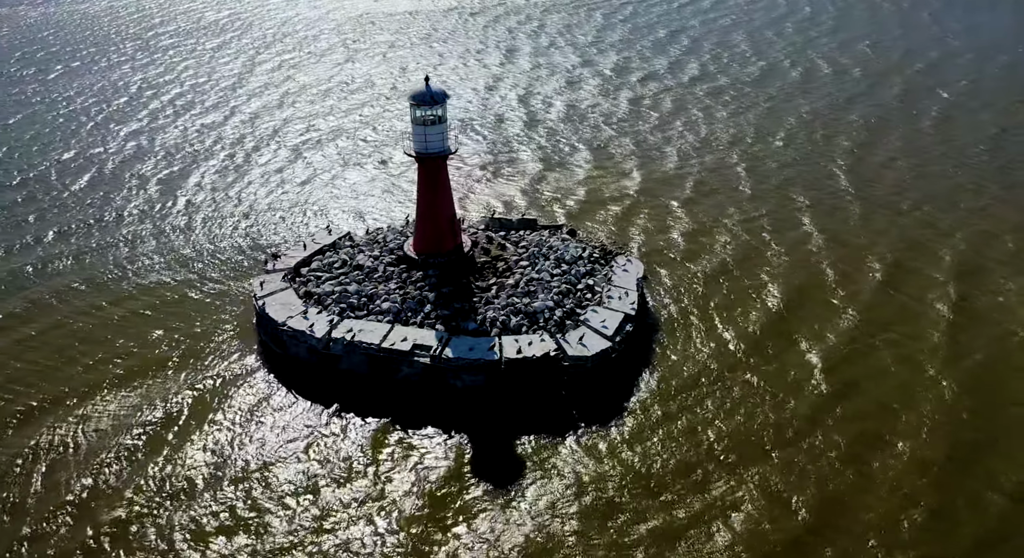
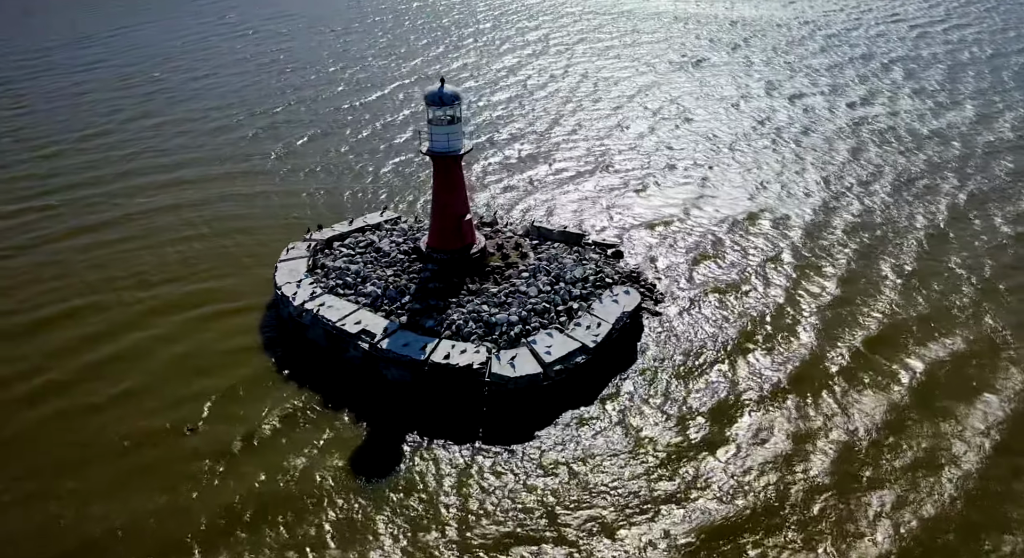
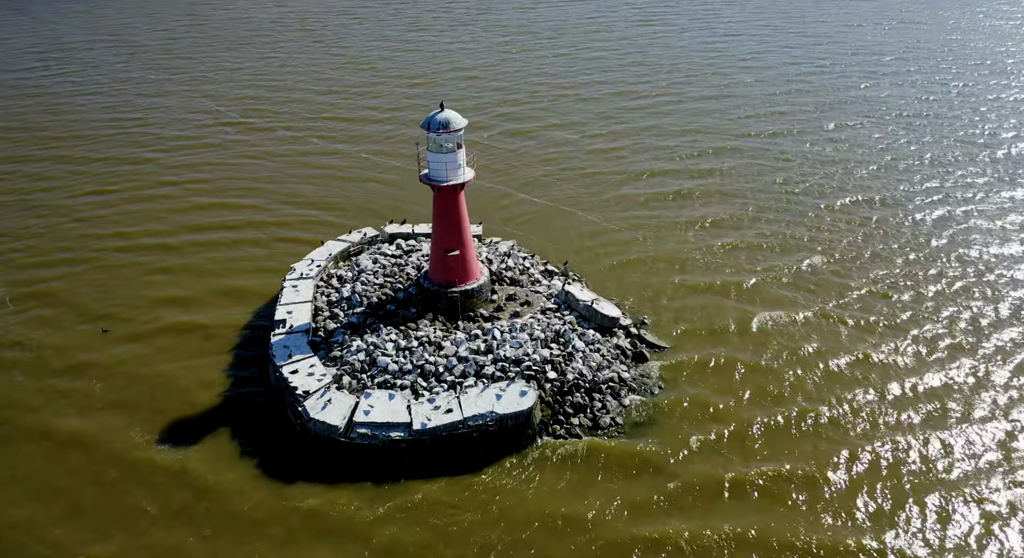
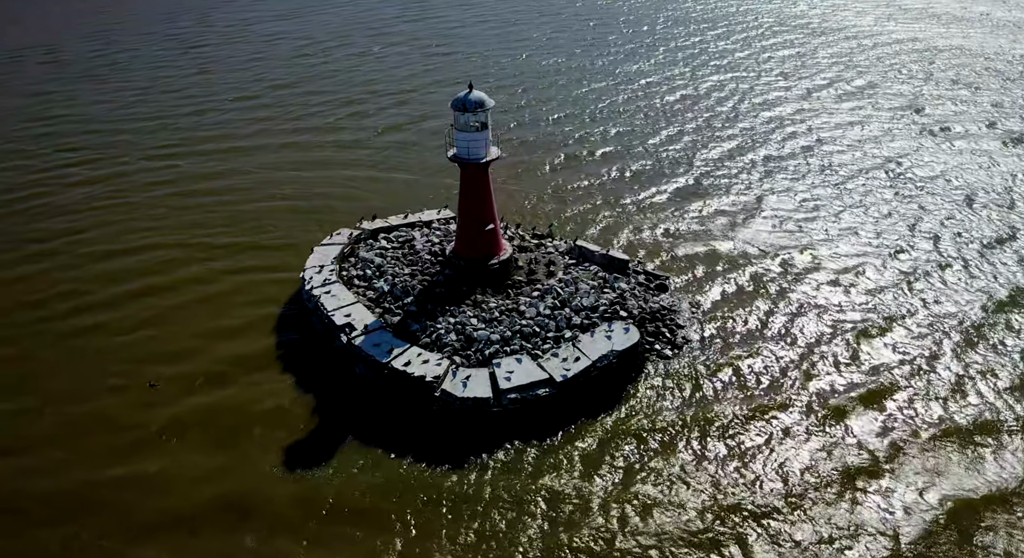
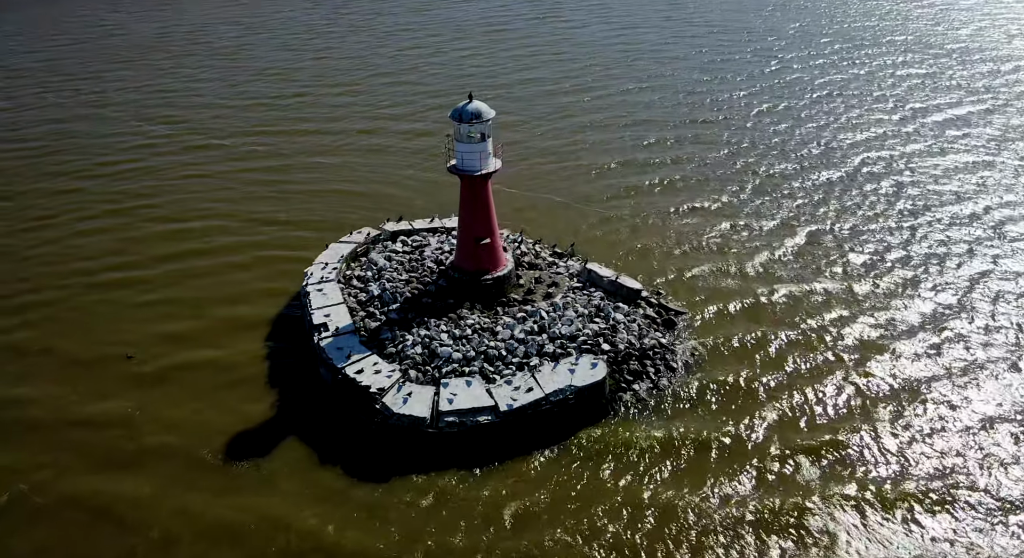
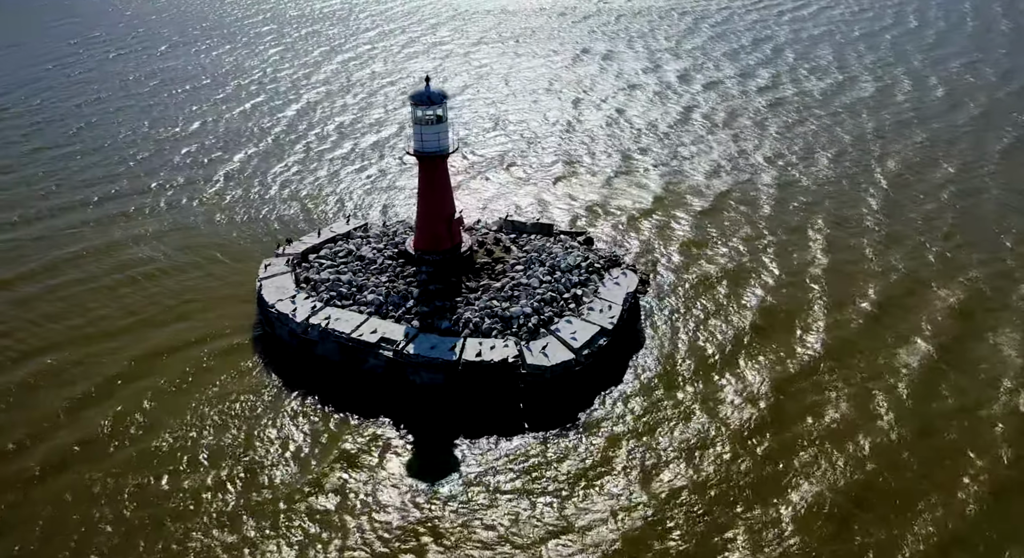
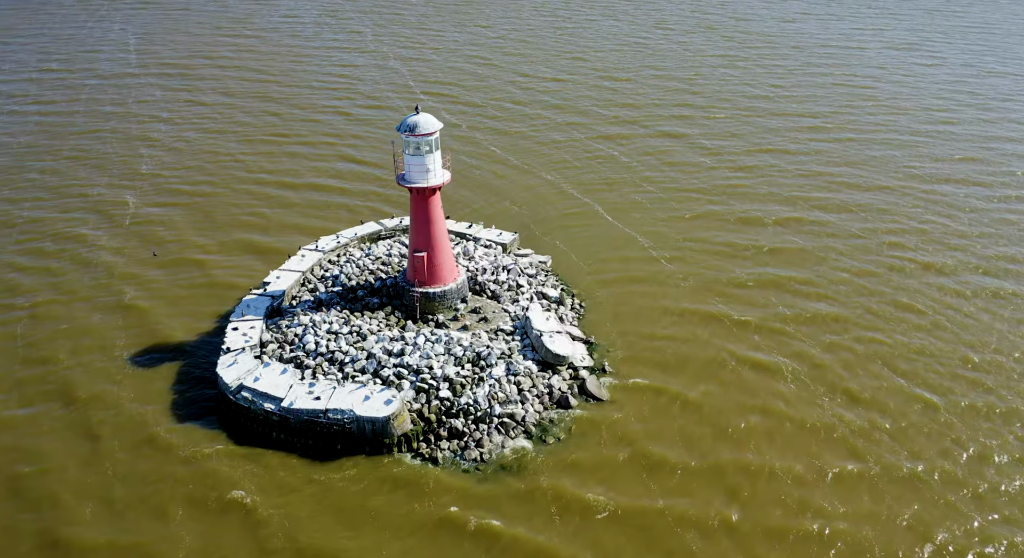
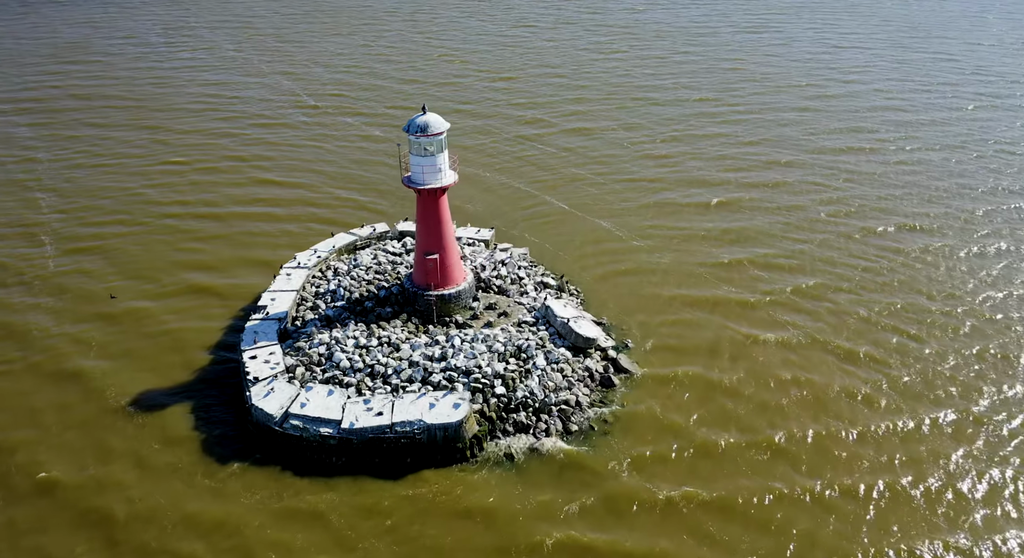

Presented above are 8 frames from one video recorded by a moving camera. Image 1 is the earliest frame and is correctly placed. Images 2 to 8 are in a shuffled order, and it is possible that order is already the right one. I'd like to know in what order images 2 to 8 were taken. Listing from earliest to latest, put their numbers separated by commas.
6, 2, 4, 5, 3, 8, 7
